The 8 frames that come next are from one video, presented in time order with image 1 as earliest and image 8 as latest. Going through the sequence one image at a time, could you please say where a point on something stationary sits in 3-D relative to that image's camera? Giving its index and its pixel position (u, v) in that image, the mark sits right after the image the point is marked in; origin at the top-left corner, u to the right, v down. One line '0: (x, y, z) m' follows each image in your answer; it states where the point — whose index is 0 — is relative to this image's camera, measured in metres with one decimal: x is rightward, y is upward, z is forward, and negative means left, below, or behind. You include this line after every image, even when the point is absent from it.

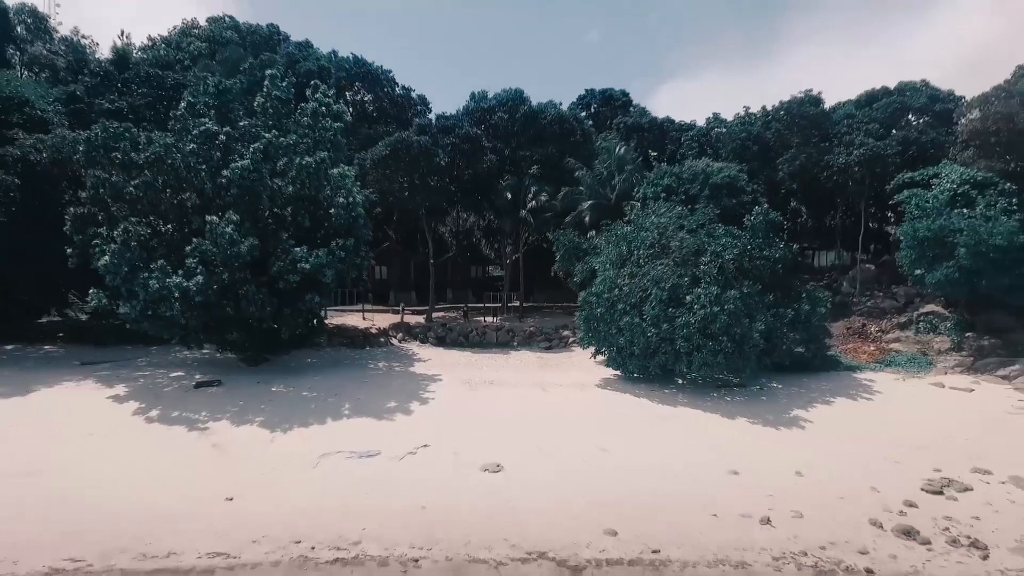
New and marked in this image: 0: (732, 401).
0: (+4.1, -2.1, +11.8) m
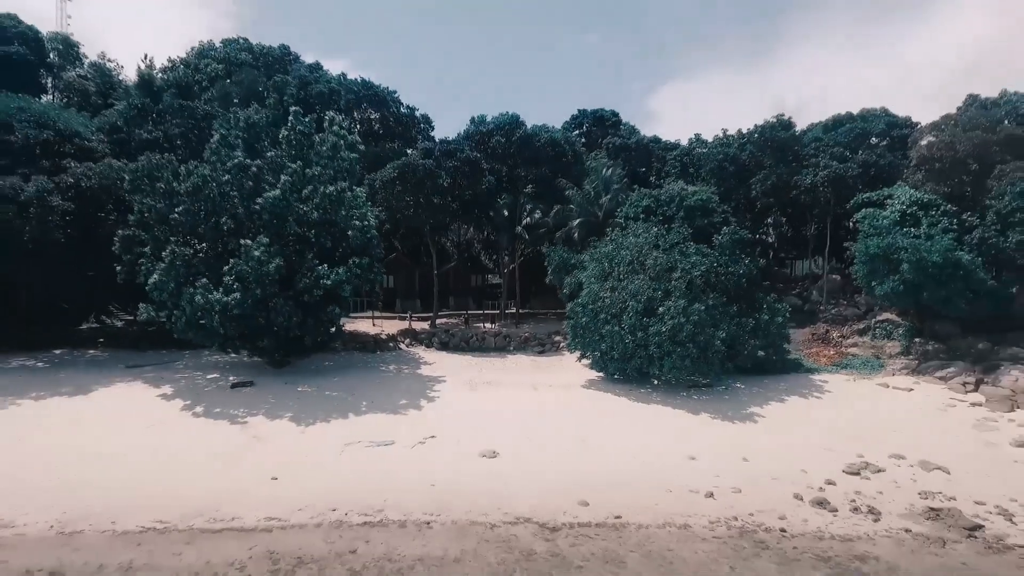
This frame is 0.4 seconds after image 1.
0: (+4.0, -2.4, +13.5) m
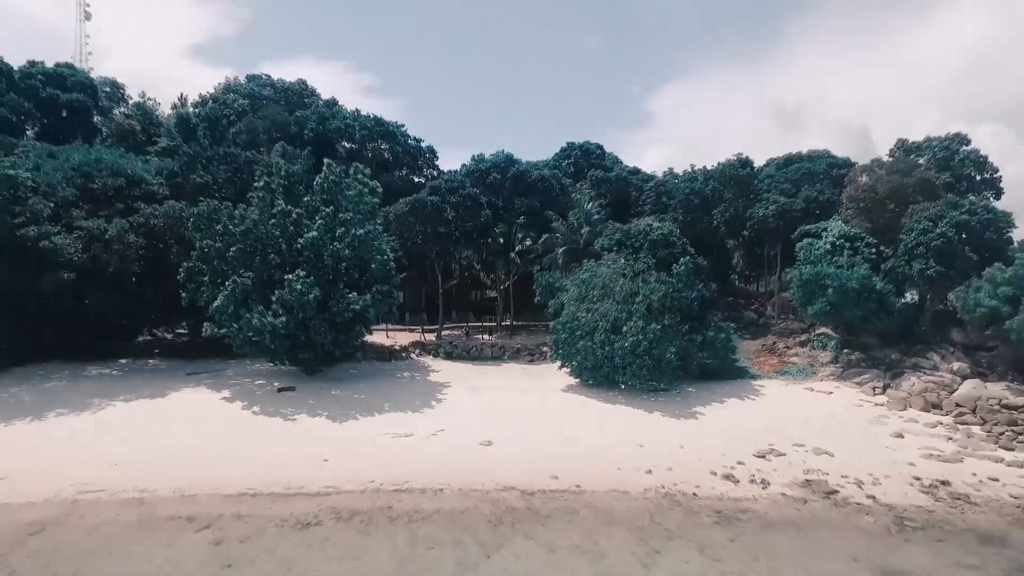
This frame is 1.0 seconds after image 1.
0: (+3.8, -3.0, +16.8) m
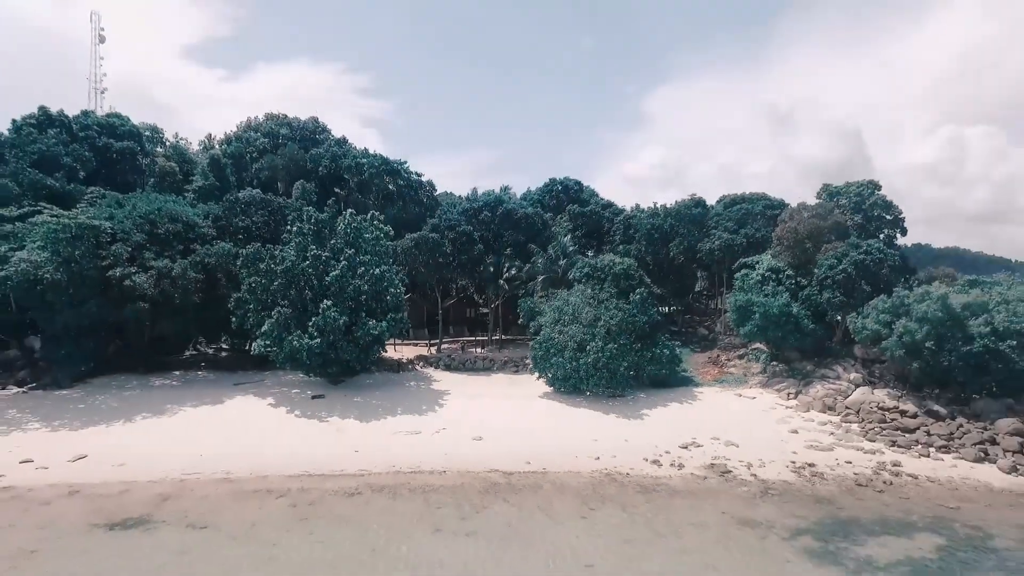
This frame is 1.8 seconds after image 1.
0: (+3.4, -3.9, +21.2) m
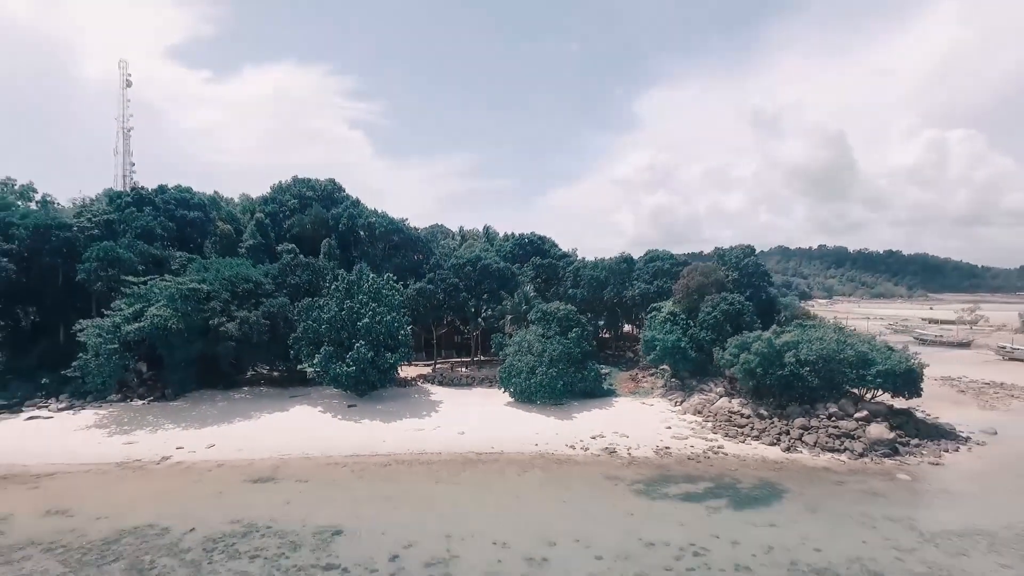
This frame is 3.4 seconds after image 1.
0: (+2.0, -6.1, +31.2) m
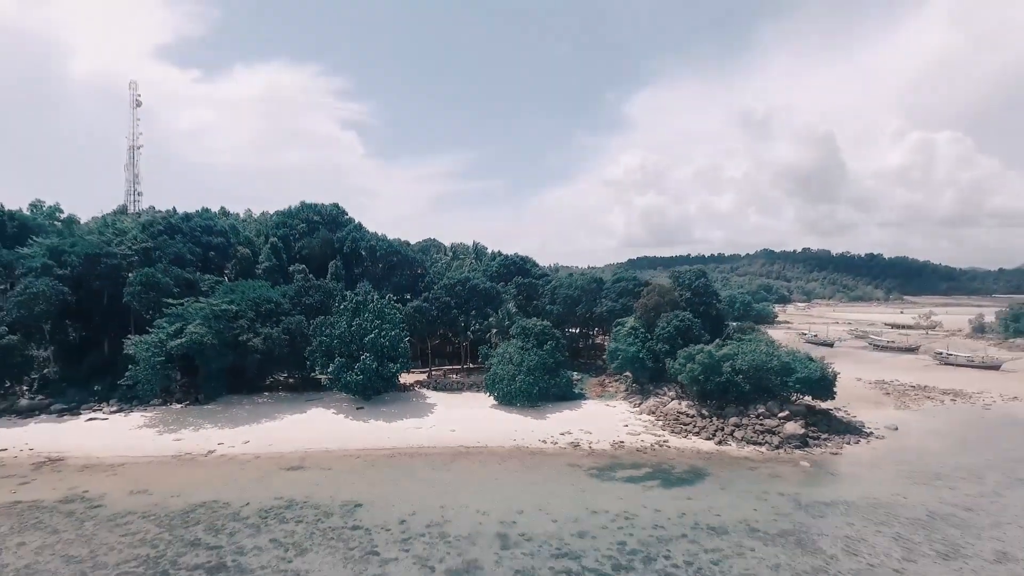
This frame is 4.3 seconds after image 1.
0: (+1.1, -7.3, +36.9) m
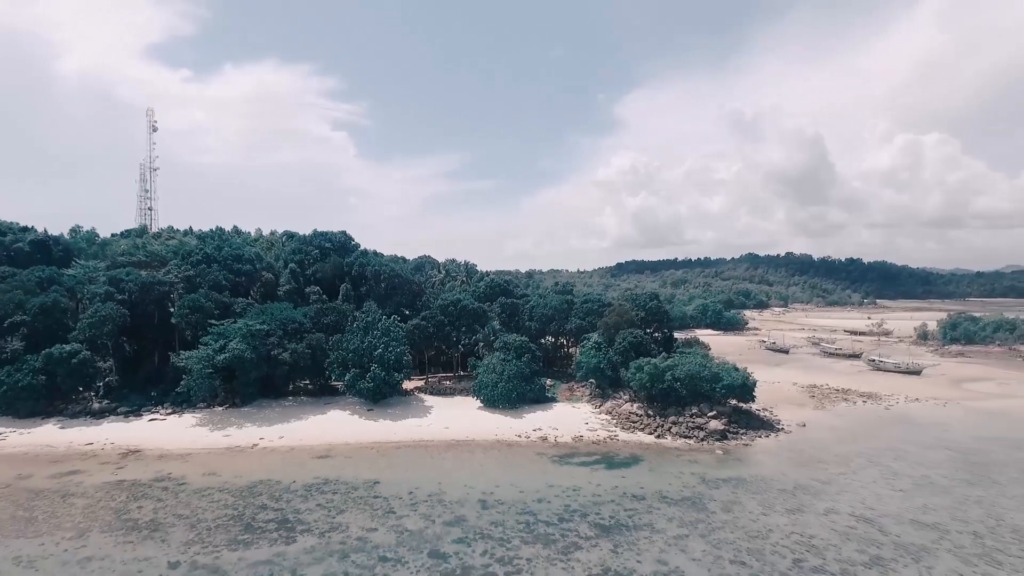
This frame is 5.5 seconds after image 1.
0: (-0.2, -8.9, +45.1) m
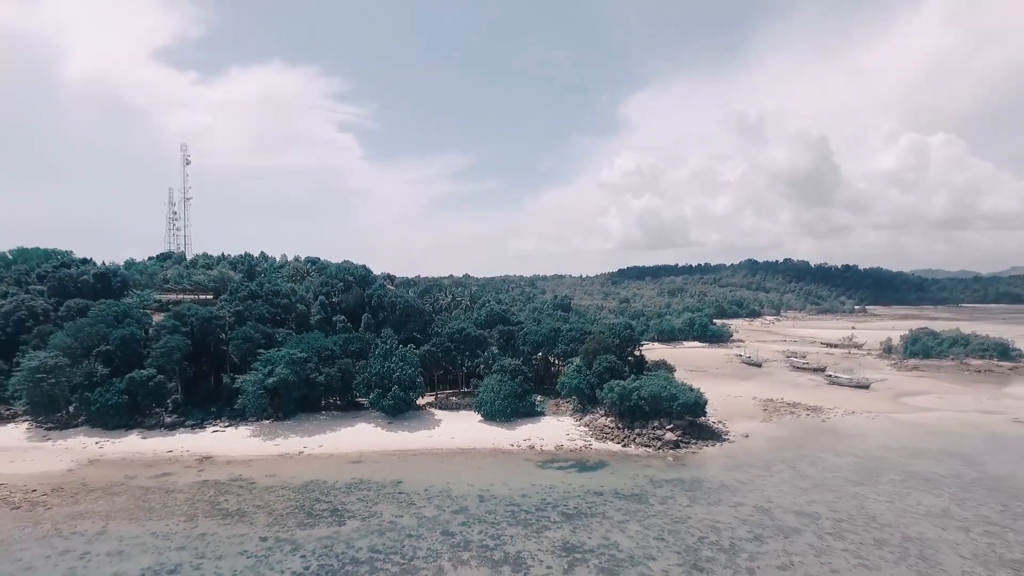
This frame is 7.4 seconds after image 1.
0: (-0.6, -11.9, +54.6) m
